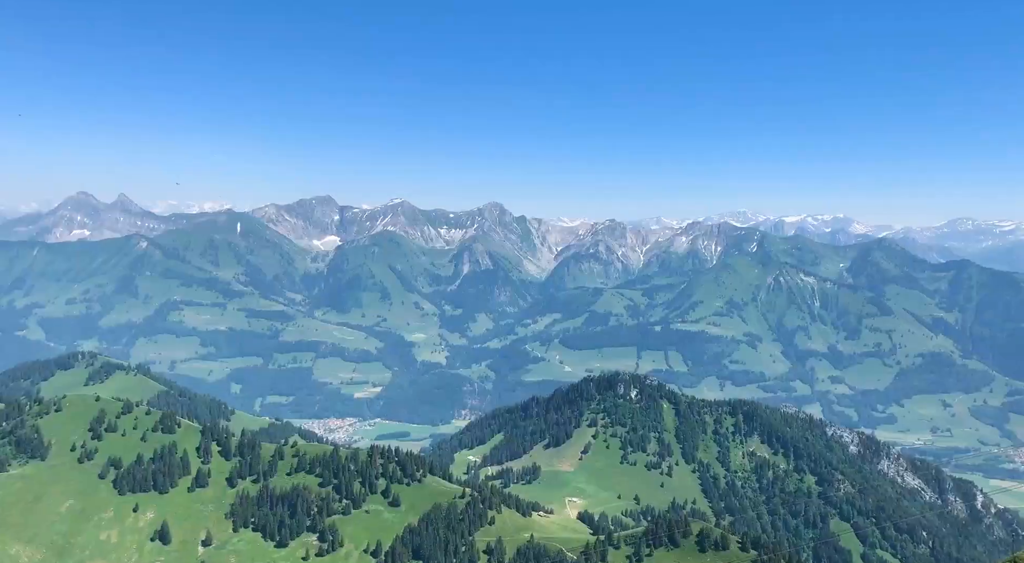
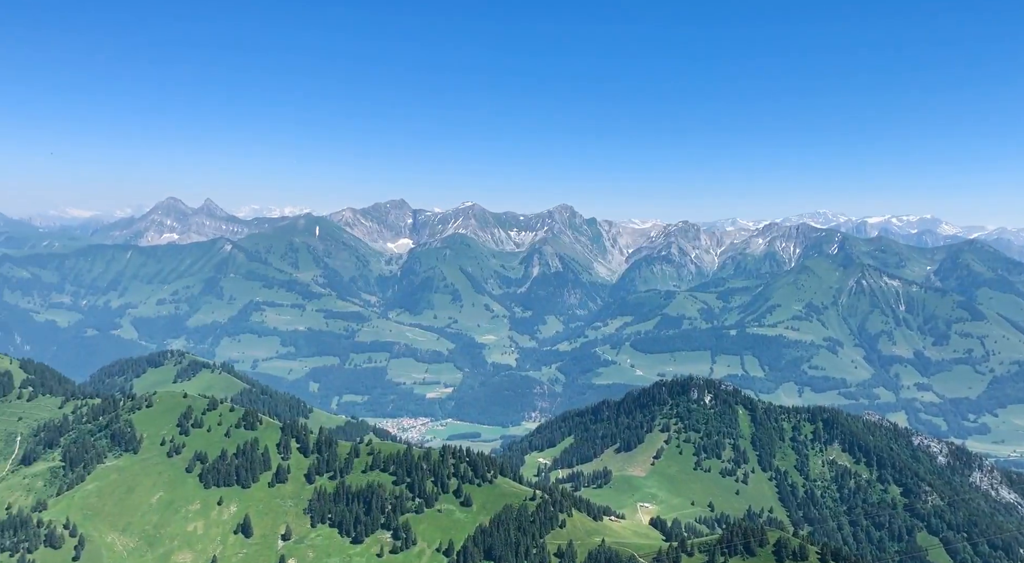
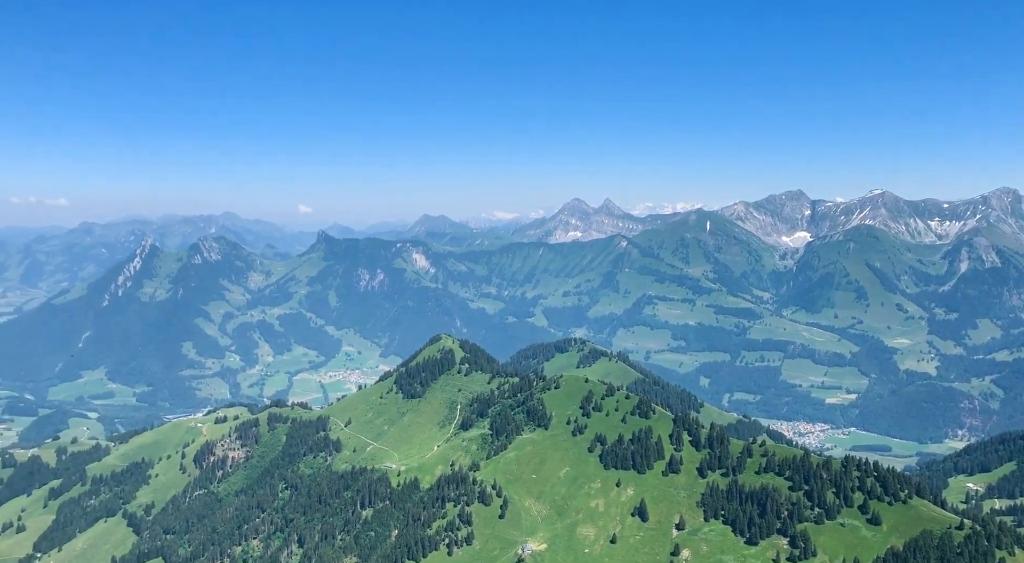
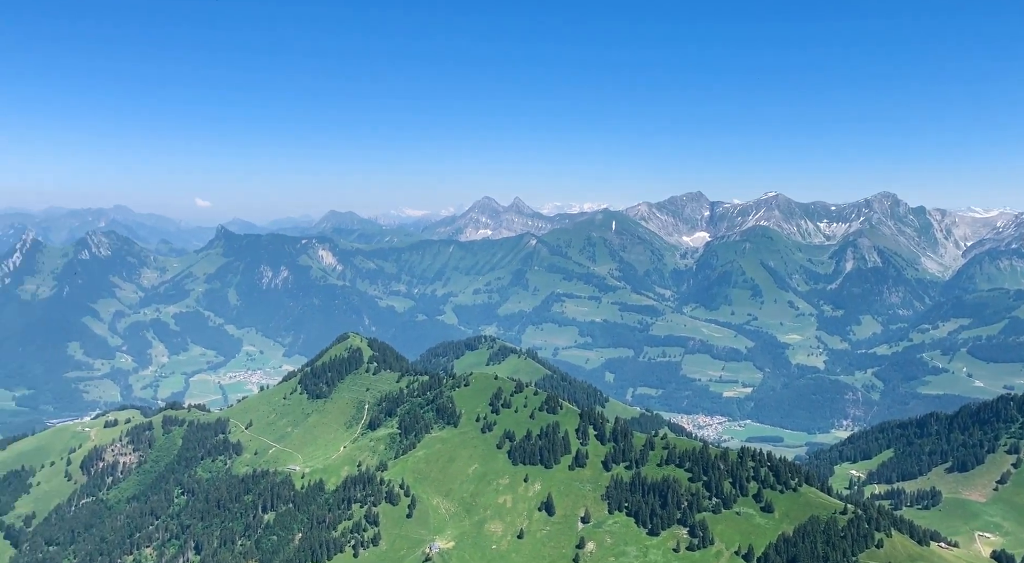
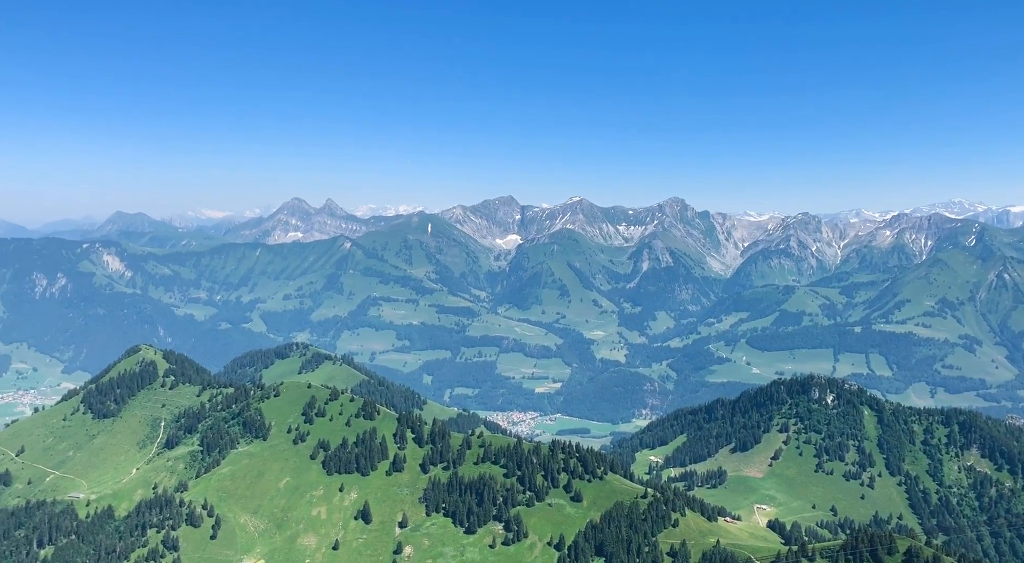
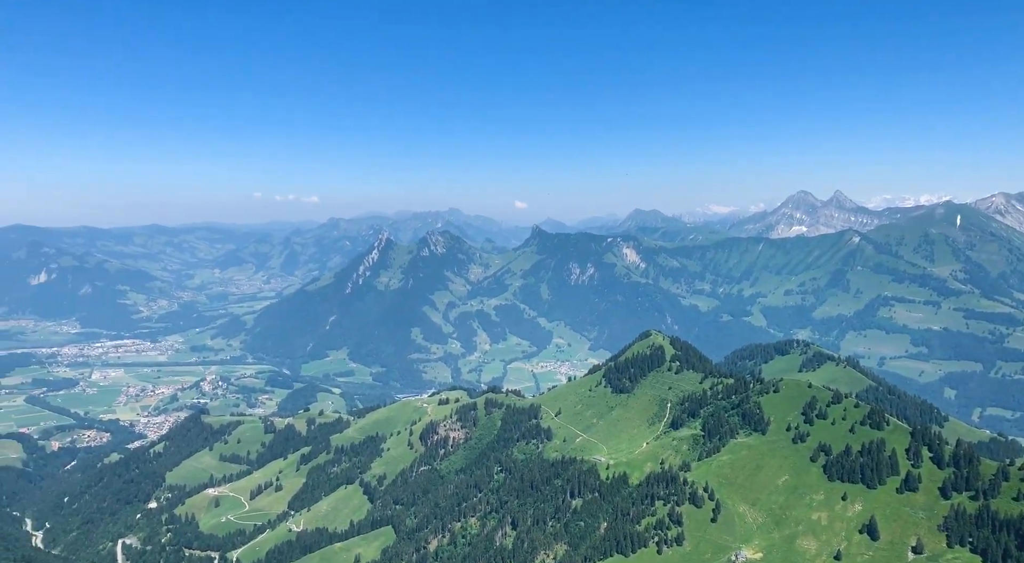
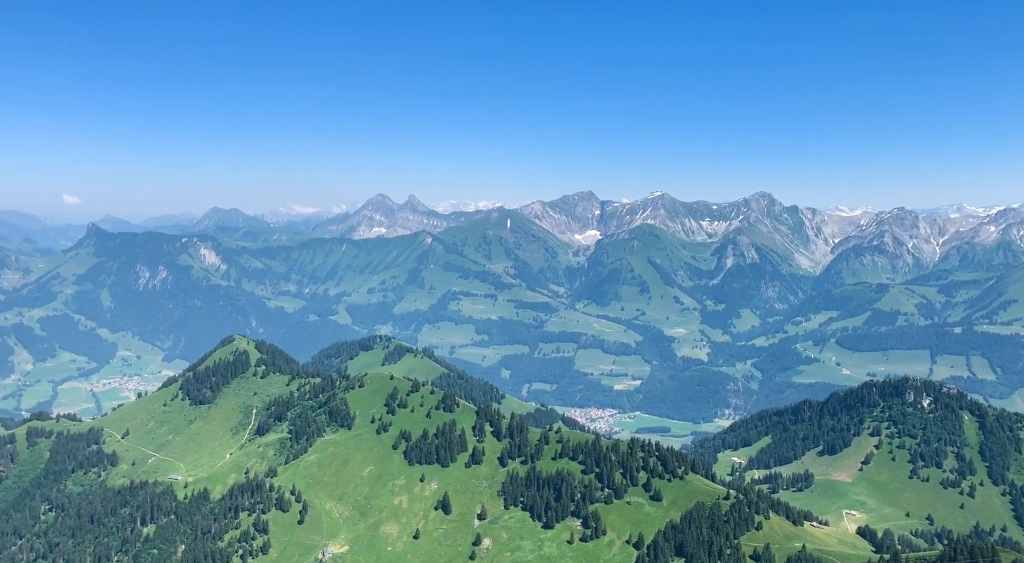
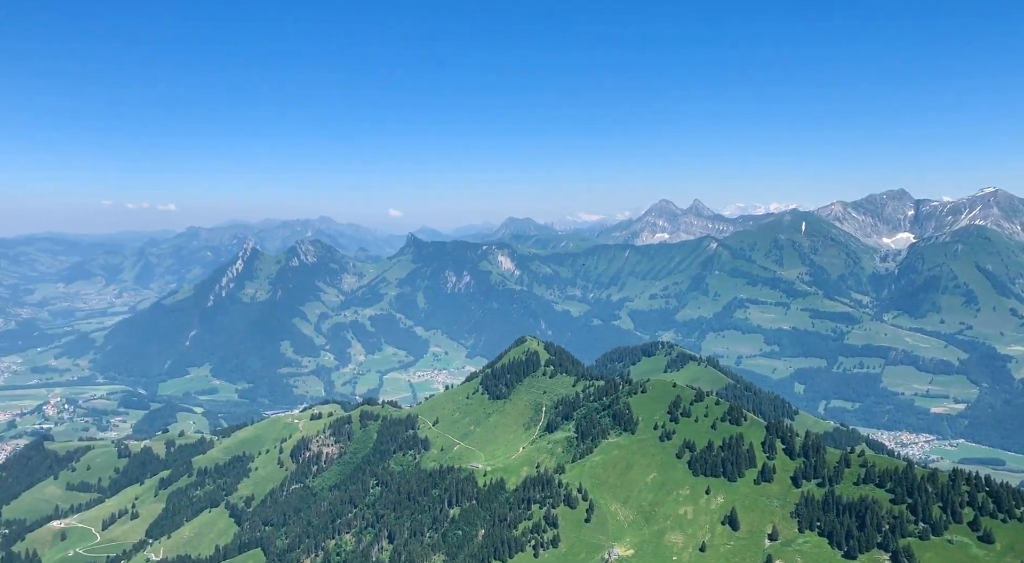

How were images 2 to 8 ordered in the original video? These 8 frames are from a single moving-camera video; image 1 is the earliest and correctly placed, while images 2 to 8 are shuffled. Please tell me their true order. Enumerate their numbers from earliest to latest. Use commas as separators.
2, 5, 7, 4, 3, 8, 6
